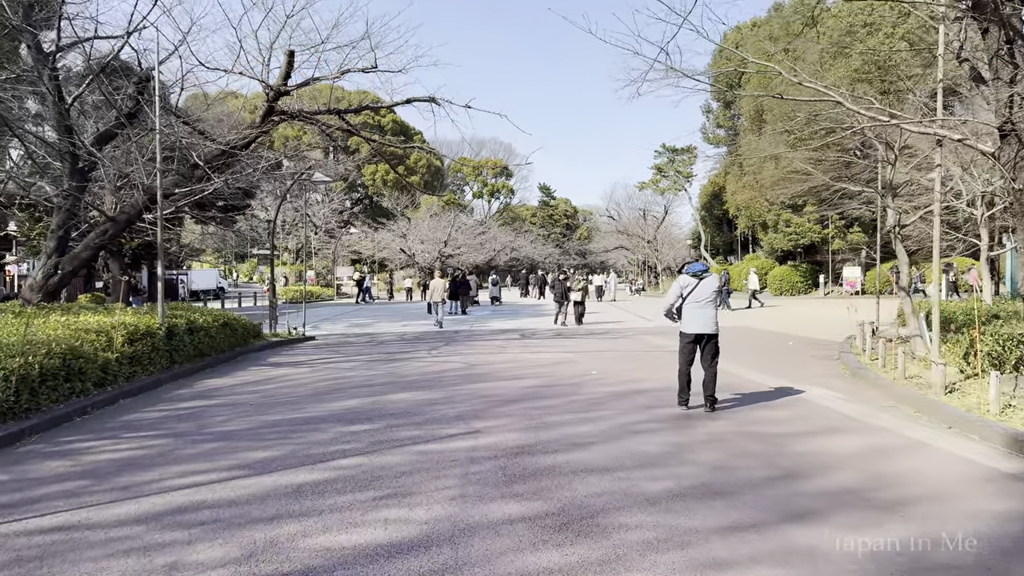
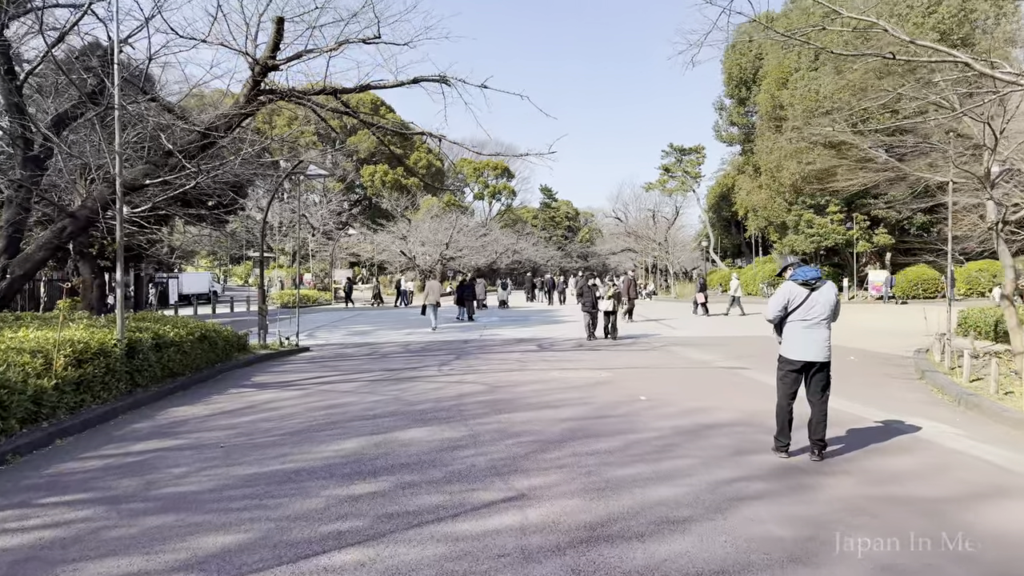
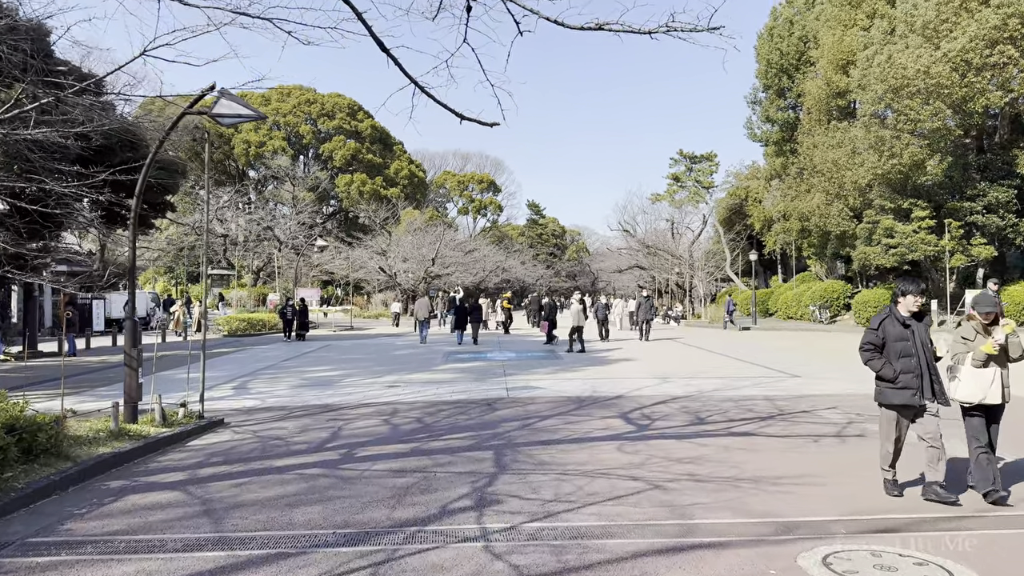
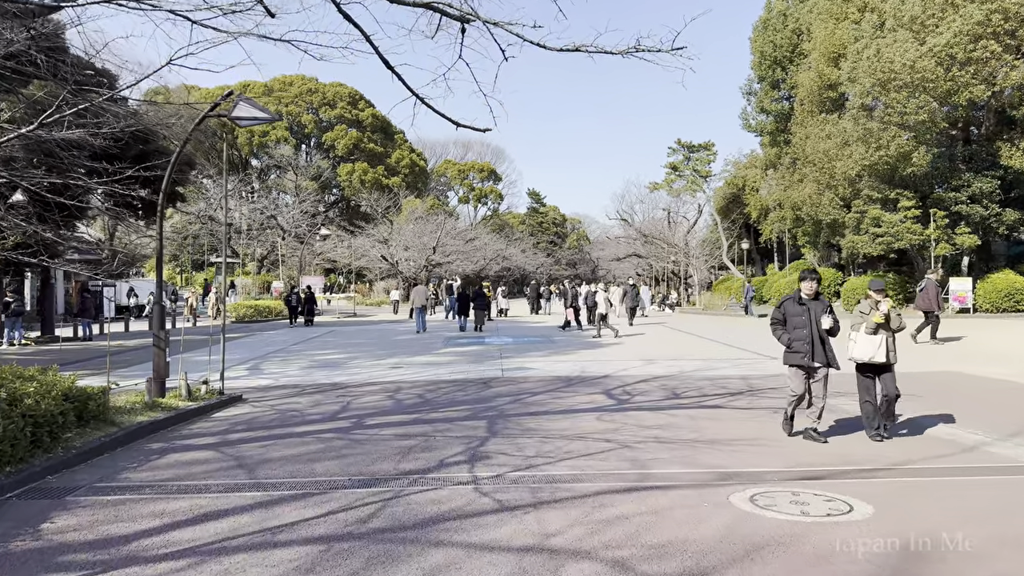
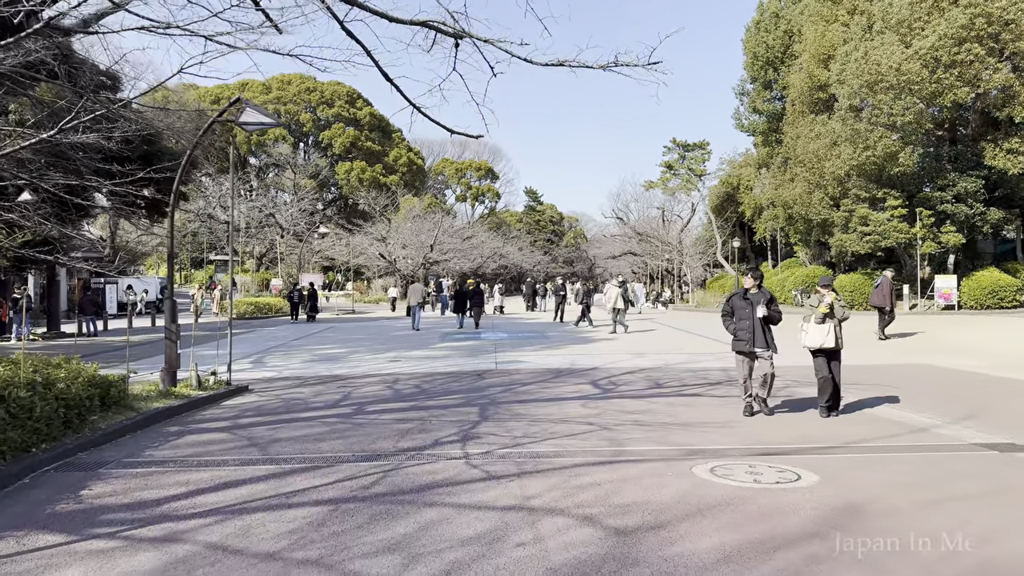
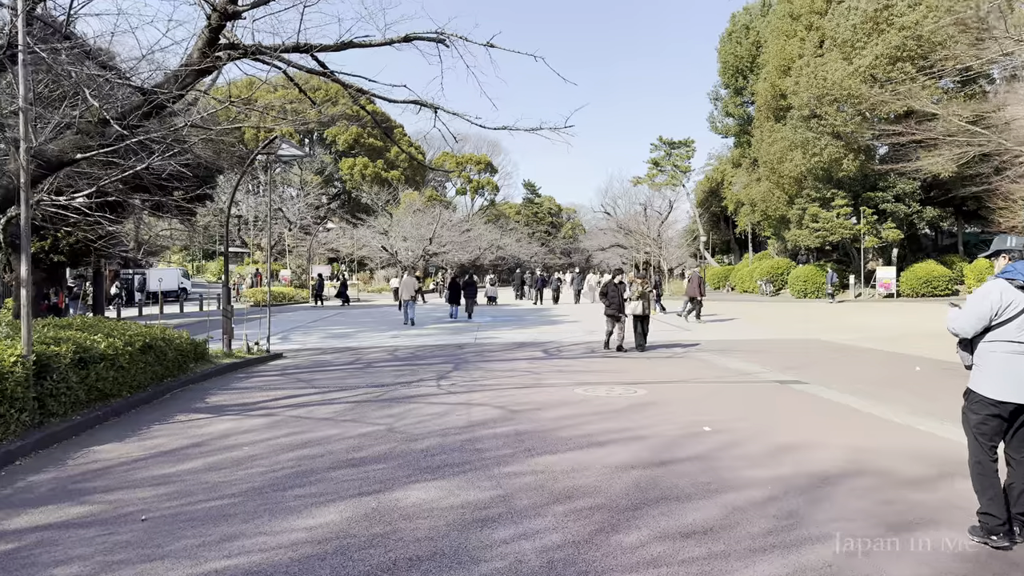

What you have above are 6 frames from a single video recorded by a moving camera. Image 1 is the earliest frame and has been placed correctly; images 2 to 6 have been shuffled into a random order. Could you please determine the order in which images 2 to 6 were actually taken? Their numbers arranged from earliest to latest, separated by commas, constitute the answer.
2, 6, 5, 4, 3
